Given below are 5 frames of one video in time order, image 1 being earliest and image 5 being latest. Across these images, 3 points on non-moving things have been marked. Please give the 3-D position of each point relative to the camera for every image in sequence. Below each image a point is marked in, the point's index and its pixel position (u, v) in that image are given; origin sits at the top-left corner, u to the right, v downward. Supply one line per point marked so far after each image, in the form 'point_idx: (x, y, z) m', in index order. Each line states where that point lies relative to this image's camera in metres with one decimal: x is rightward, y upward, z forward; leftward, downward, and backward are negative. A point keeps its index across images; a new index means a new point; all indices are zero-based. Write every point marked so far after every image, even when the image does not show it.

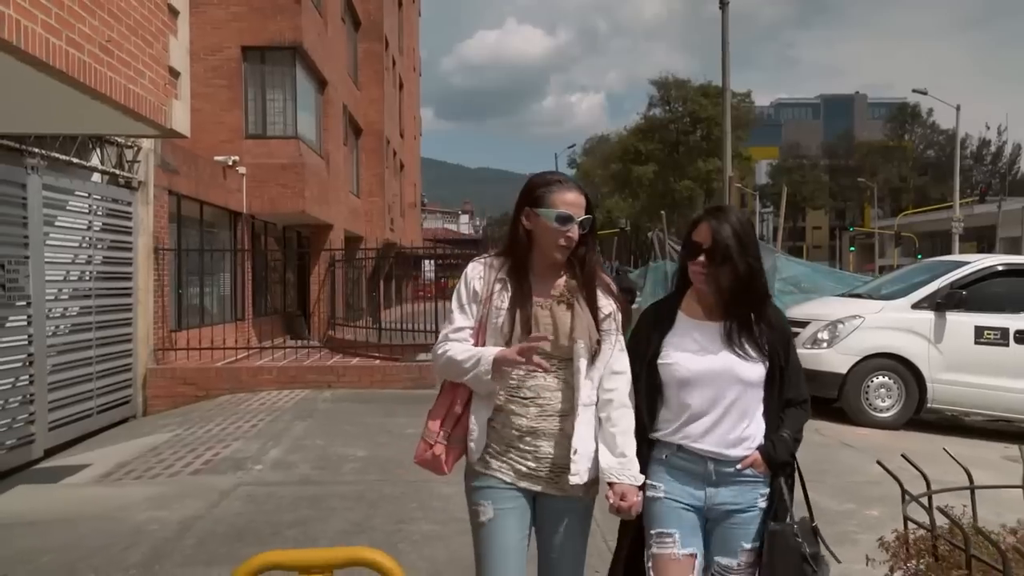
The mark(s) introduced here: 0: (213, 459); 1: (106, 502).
0: (-2.5, -1.4, +7.2) m
1: (-2.8, -1.5, +5.9) m
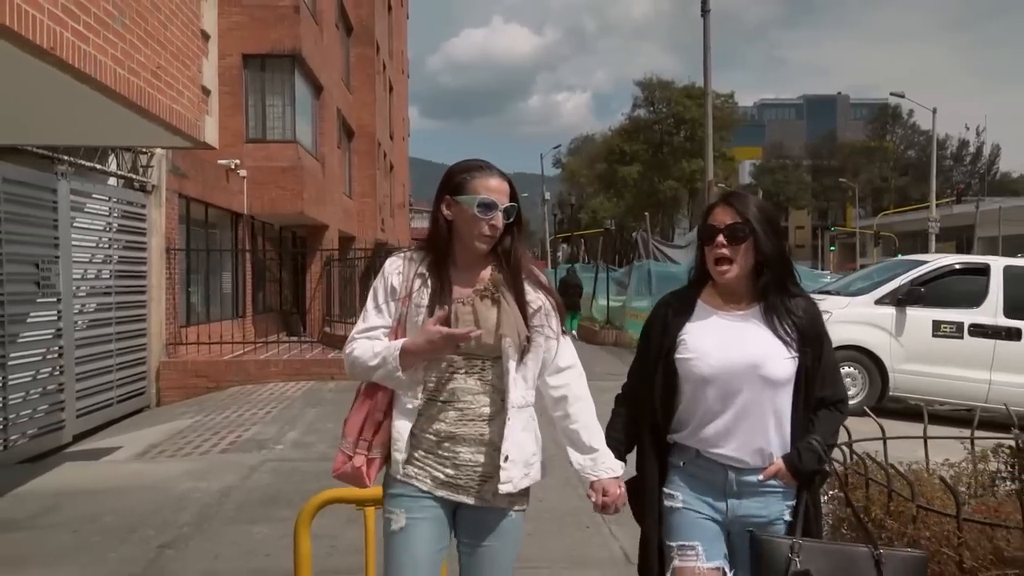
0: (-2.5, -1.4, +7.9) m
1: (-2.8, -1.5, +6.6) m
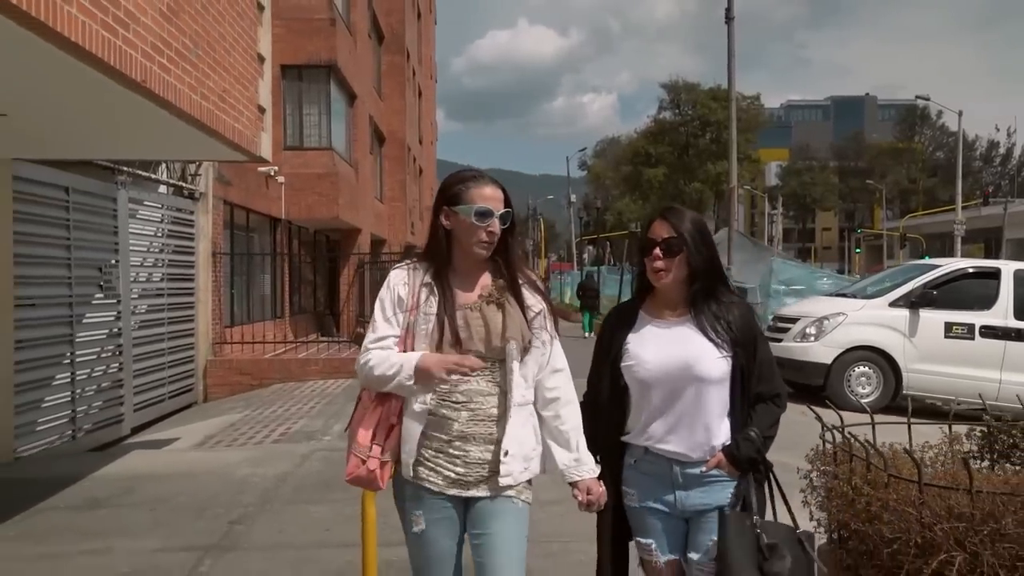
0: (-2.2, -1.4, +8.5) m
1: (-2.6, -1.5, +7.2) m
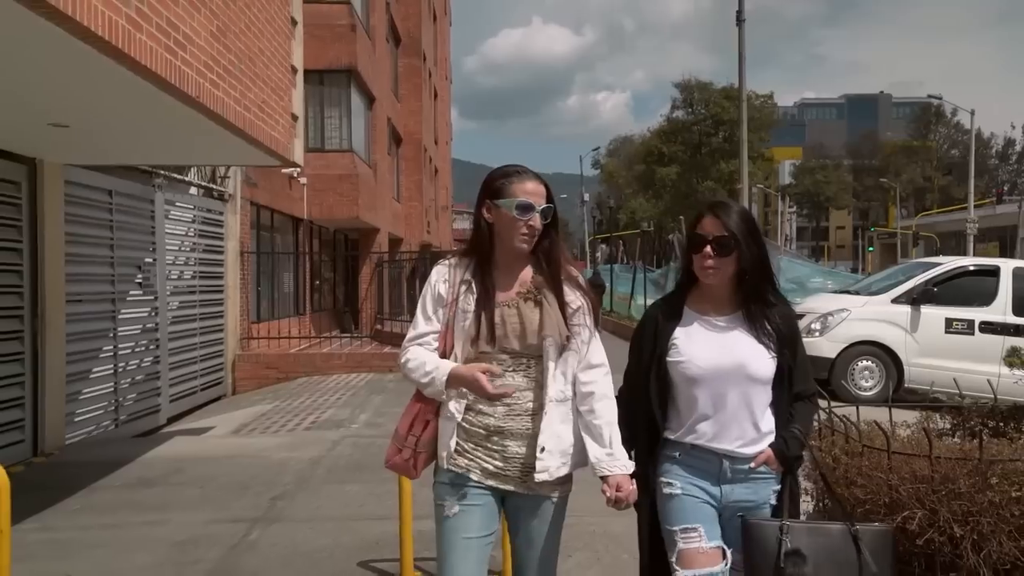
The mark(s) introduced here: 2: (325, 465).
0: (-2.0, -1.4, +9.0) m
1: (-2.4, -1.4, +7.8) m
2: (-1.5, -1.5, +7.0) m
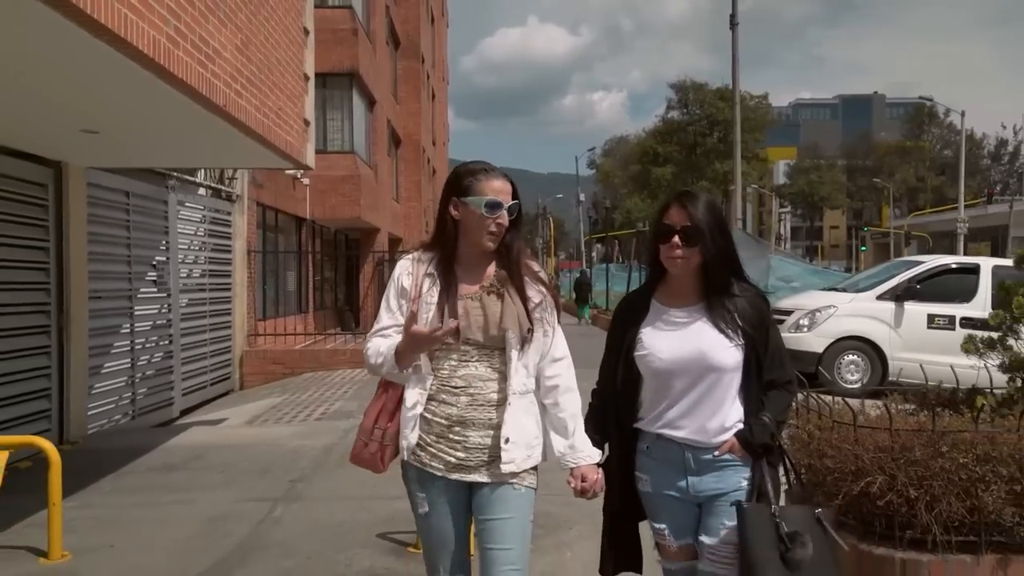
0: (-2.0, -1.4, +9.4) m
1: (-2.4, -1.4, +8.2) m
2: (-1.5, -1.4, +7.5) m
